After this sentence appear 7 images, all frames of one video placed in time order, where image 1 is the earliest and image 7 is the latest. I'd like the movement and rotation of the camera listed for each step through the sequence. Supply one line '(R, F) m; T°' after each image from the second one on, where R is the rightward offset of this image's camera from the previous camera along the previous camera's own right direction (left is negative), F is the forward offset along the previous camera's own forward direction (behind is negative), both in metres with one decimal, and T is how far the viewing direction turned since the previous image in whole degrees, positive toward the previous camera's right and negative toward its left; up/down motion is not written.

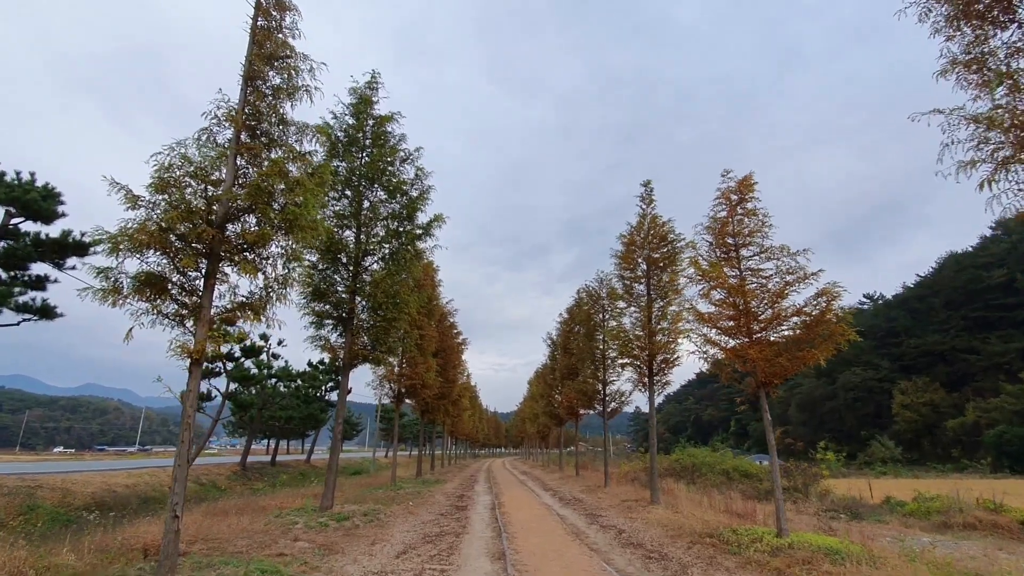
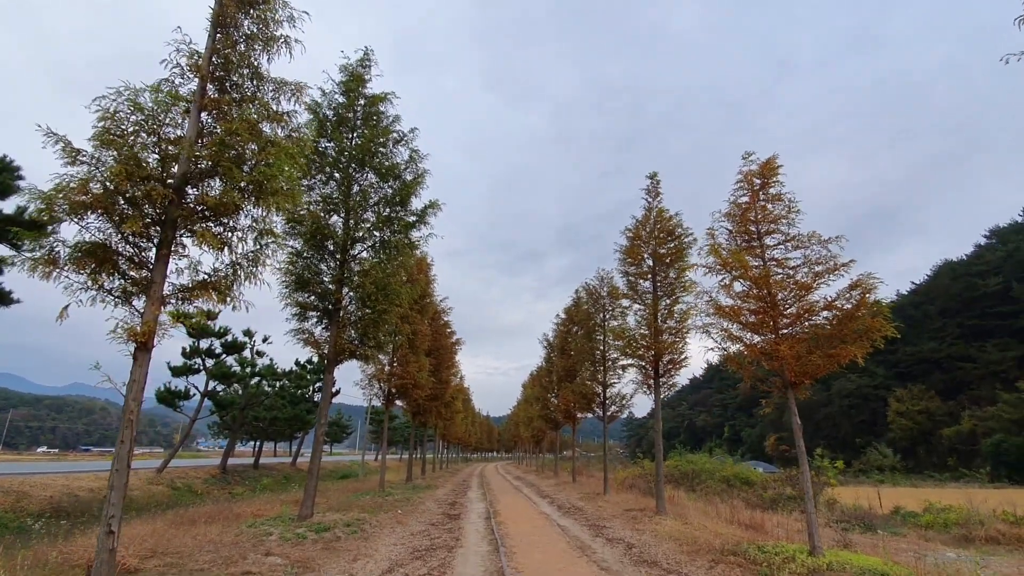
(-0.2, +1.1) m; +1°
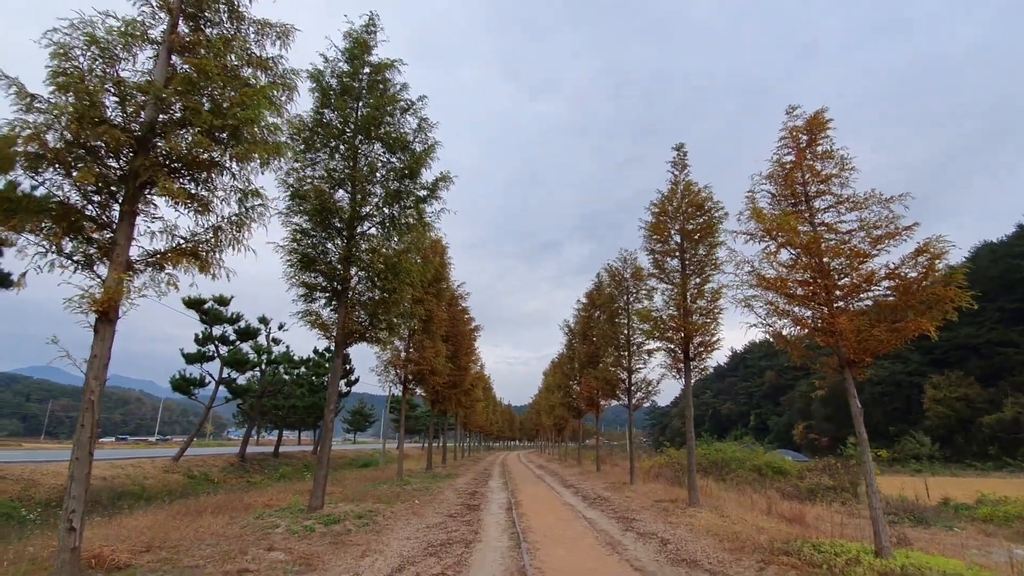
(0.0, +0.9) m; -2°
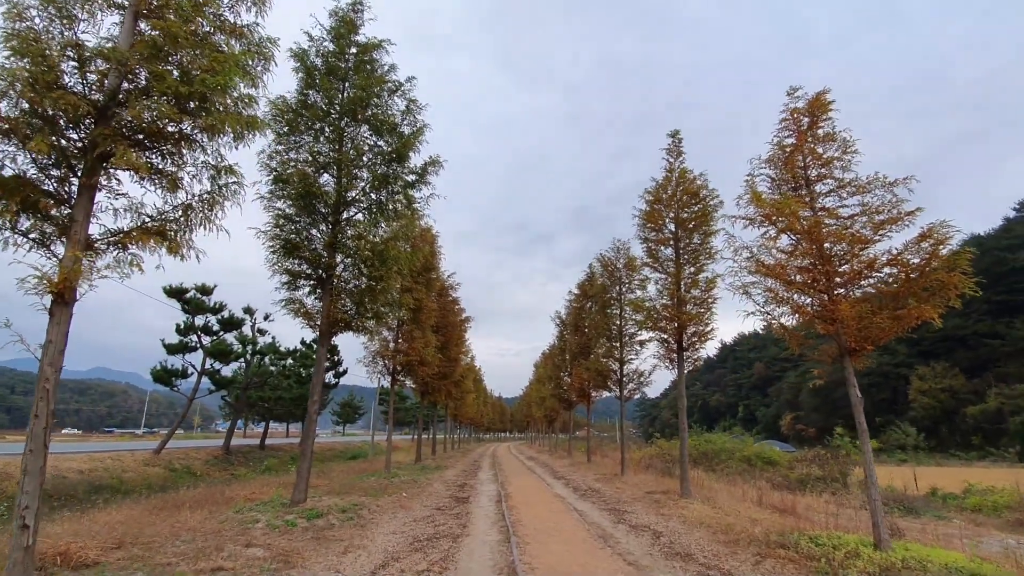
(0.0, +0.4) m; +1°
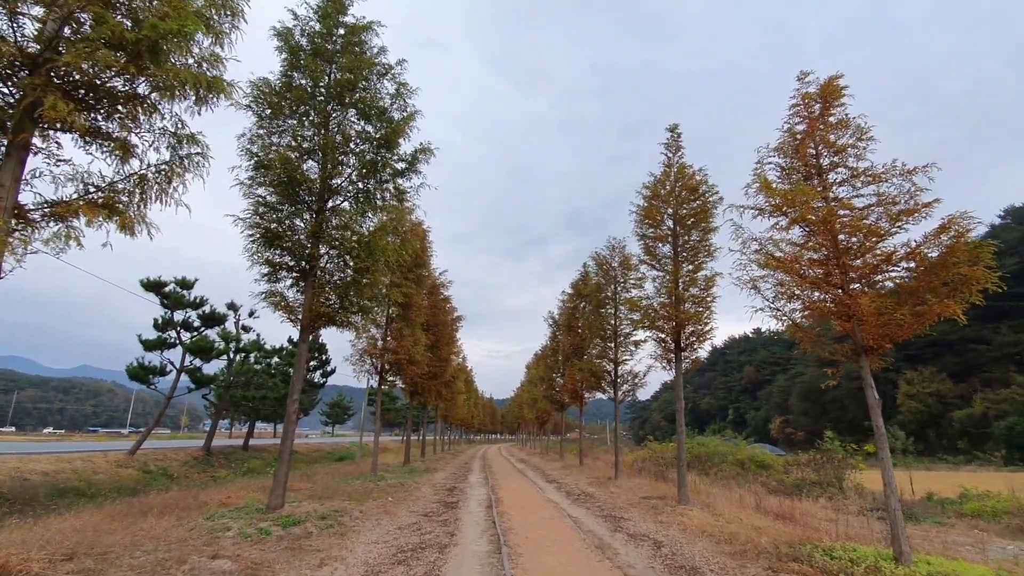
(0.0, +0.6) m; +1°
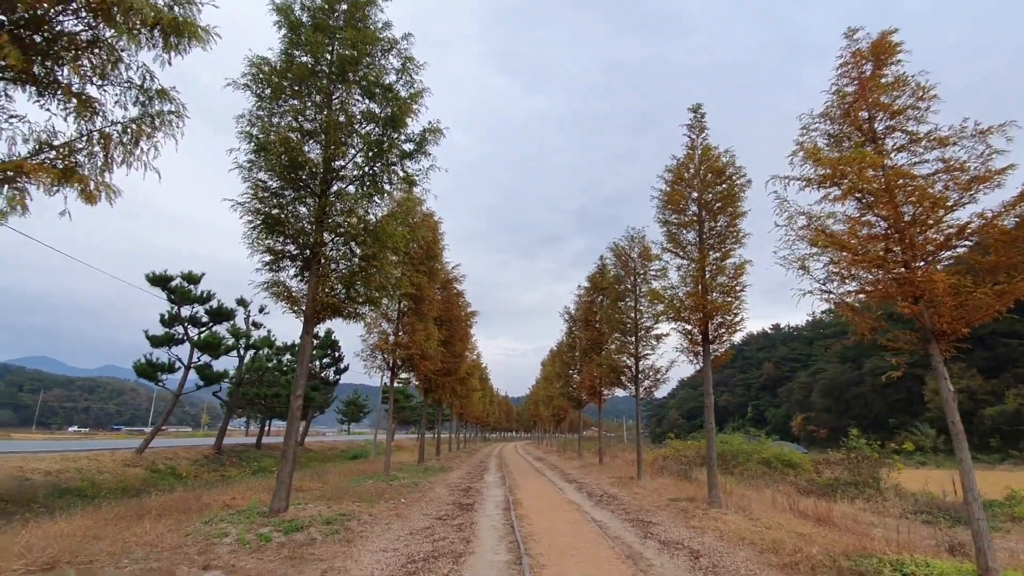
(-0.1, +0.8) m; -2°
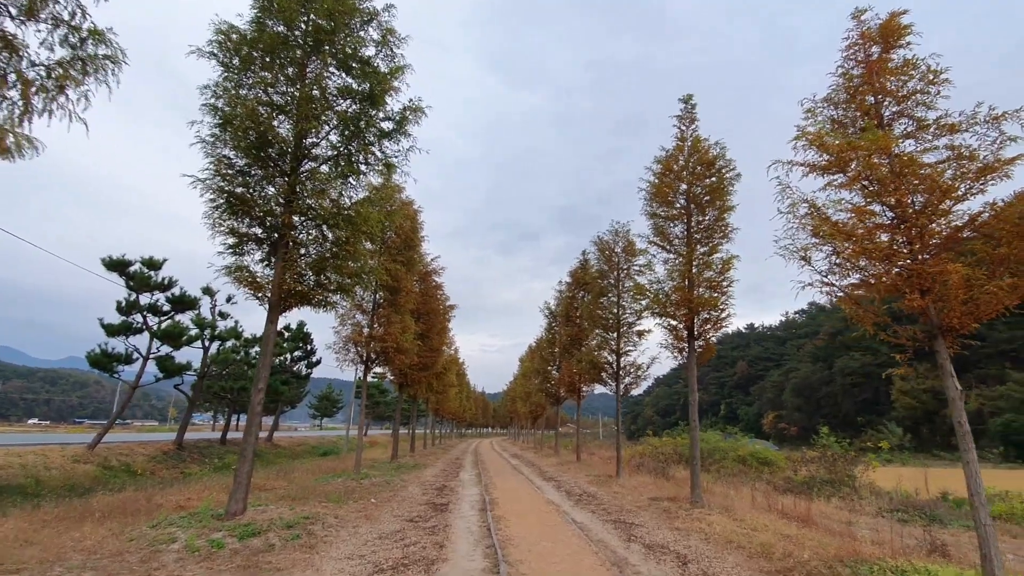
(0.0, +0.6) m; +2°
